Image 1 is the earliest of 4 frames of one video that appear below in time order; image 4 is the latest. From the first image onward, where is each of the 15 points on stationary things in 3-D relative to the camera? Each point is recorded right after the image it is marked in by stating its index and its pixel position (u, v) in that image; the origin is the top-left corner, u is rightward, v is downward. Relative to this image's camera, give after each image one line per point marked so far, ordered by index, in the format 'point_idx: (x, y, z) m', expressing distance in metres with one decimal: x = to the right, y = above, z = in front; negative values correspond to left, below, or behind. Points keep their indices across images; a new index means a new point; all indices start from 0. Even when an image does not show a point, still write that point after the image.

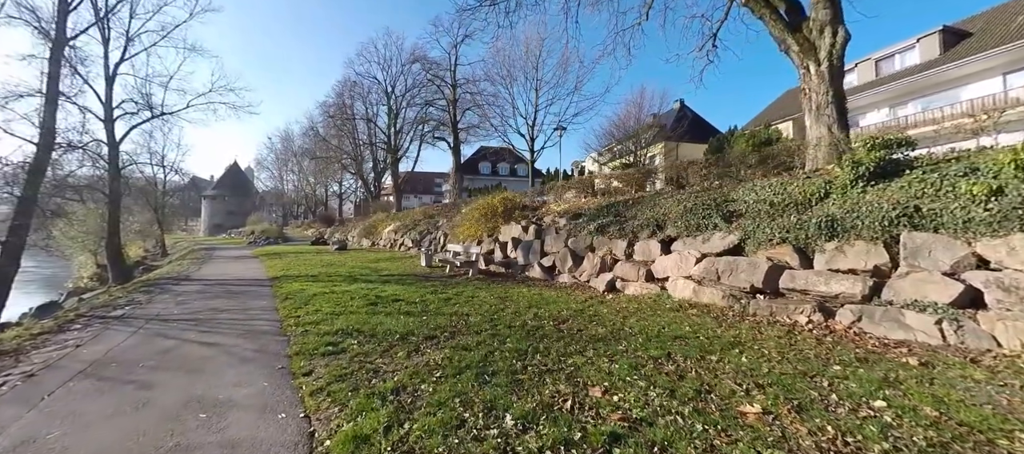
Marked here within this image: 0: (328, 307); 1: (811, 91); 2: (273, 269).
0: (-3.4, -1.5, +6.6) m
1: (+9.3, +4.2, +11.0) m
2: (-8.7, -1.5, +12.9) m
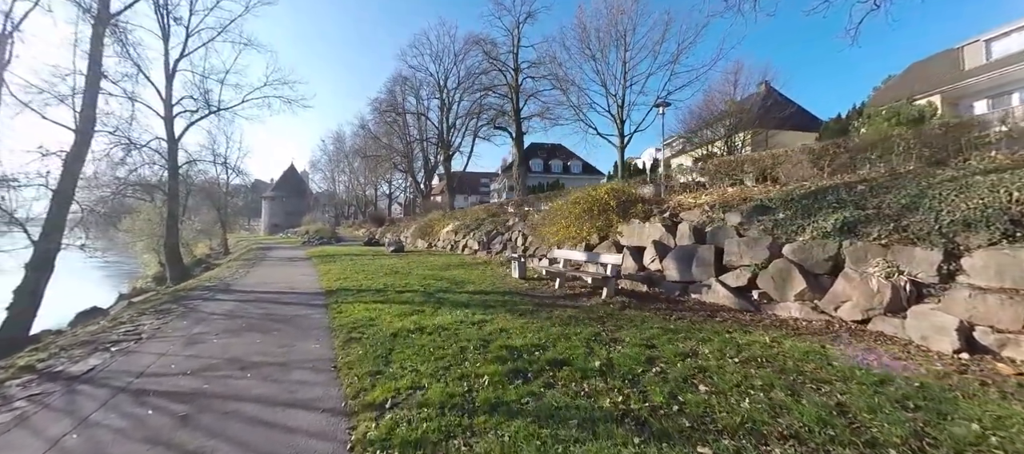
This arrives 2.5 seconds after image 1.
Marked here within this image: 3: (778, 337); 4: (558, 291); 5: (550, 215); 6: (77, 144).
0: (-0.7, -1.4, +3.3) m
1: (+12.4, +4.2, +6.4) m
2: (-5.3, -1.4, +10.2) m
3: (+3.4, -1.4, +4.5) m
4: (+1.0, -1.4, +7.8) m
5: (+1.4, +0.4, +12.8) m
6: (-13.5, +2.6, +11.1) m
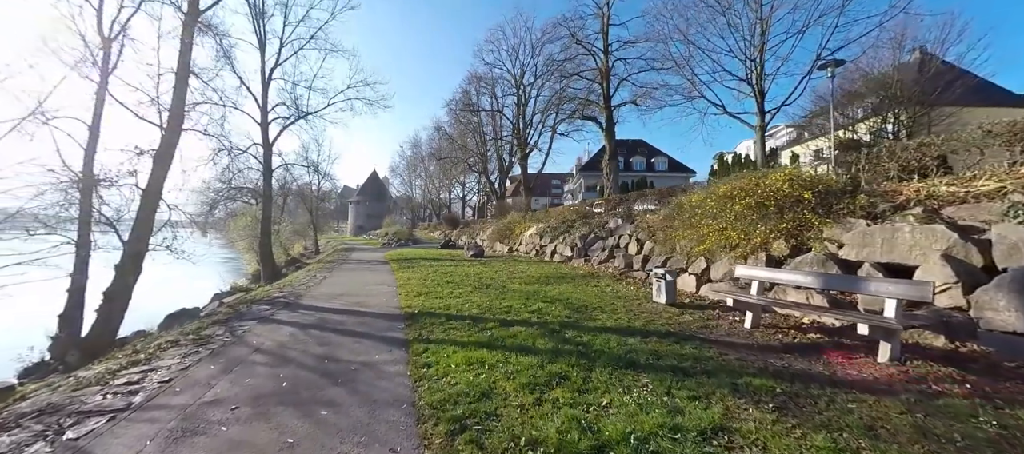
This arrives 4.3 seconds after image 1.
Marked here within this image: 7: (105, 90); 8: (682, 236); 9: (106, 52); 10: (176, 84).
0: (+0.8, -1.4, +0.7) m
1: (+14.3, +4.1, +1.3) m
2: (-2.4, -1.5, +8.2) m
3: (+5.0, -1.4, +1.0) m
4: (+3.3, -1.4, +4.7) m
5: (+4.6, +0.3, +9.6) m
6: (-10.4, +2.6, +10.6) m
7: (-12.8, +4.3, +11.1) m
8: (+4.4, -0.3, +9.1) m
9: (-13.1, +5.6, +11.4) m
10: (-10.4, +4.5, +11.1) m
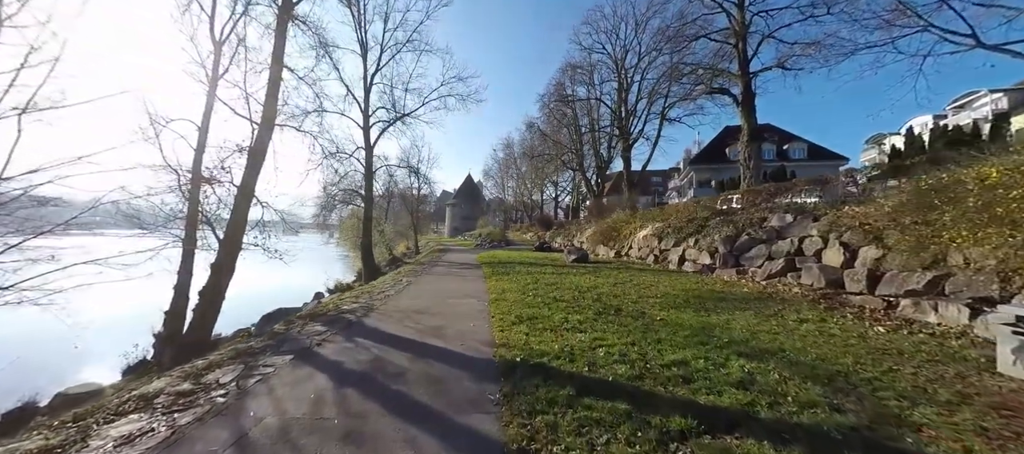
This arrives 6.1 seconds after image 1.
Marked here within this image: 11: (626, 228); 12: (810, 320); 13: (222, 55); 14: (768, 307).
0: (+1.1, -1.3, -2.2) m
1: (+14.3, +4.2, -4.9) m
2: (-0.2, -1.4, +5.9) m
3: (+5.3, -1.3, -2.9) m
4: (+4.5, -1.3, +1.1) m
5: (+7.0, +0.4, +5.5) m
6: (-7.3, +2.6, +10.3) m
7: (-9.5, +4.3, +11.3) m
8: (+6.6, -0.2, +5.1) m
9: (-9.7, +5.7, +11.7) m
10: (-7.2, +4.5, +10.7) m
11: (+5.8, -0.1, +18.5) m
12: (+4.4, -1.4, +5.1) m
13: (-9.5, +5.7, +11.7) m
14: (+4.3, -1.4, +5.9) m
